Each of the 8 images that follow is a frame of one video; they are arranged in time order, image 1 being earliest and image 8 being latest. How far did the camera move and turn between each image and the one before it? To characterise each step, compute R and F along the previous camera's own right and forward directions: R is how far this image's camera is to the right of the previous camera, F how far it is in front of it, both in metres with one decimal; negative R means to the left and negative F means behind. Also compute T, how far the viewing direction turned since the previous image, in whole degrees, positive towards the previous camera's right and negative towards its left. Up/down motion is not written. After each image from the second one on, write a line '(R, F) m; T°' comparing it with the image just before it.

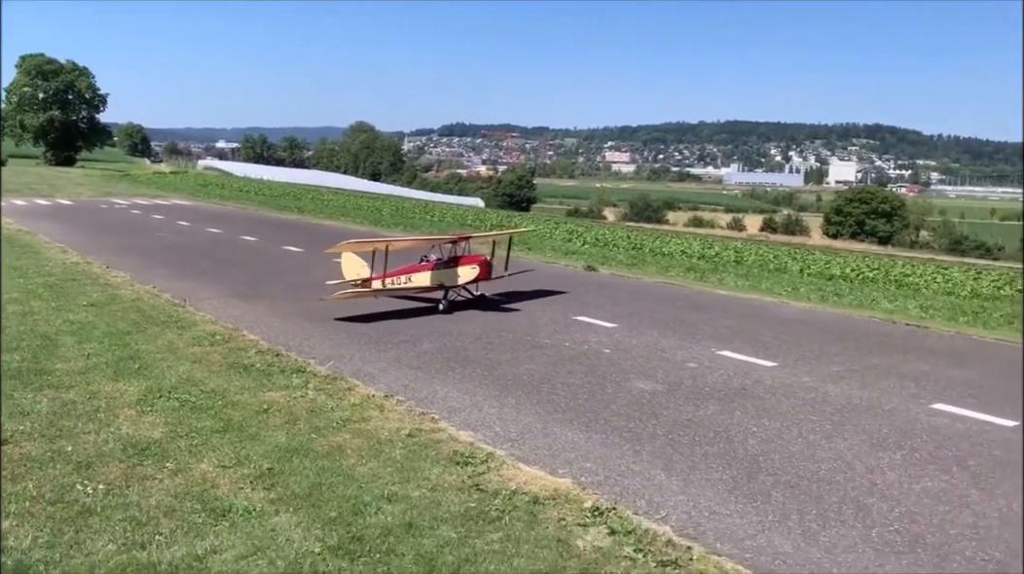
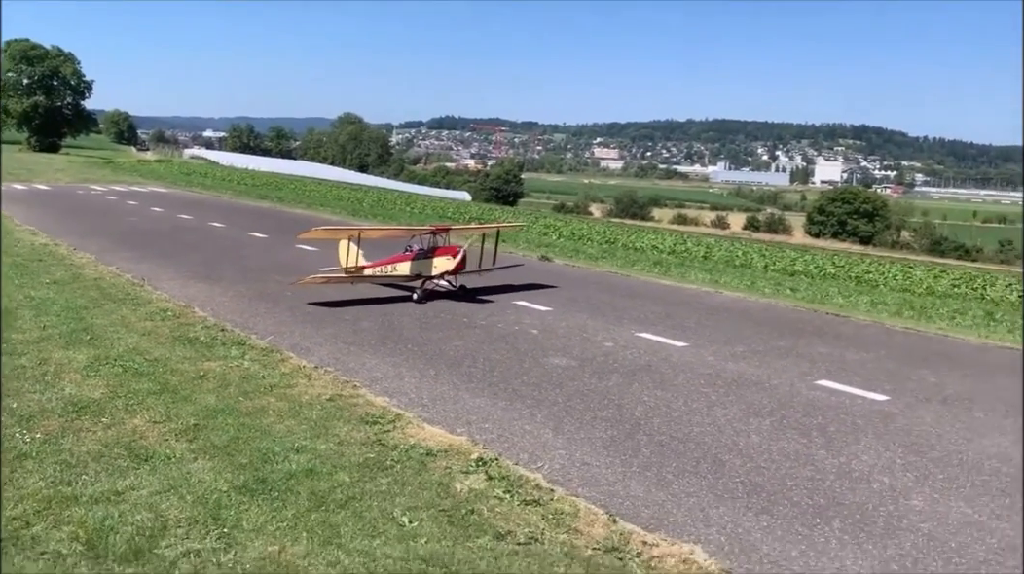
(+0.6, -0.7) m; +1°
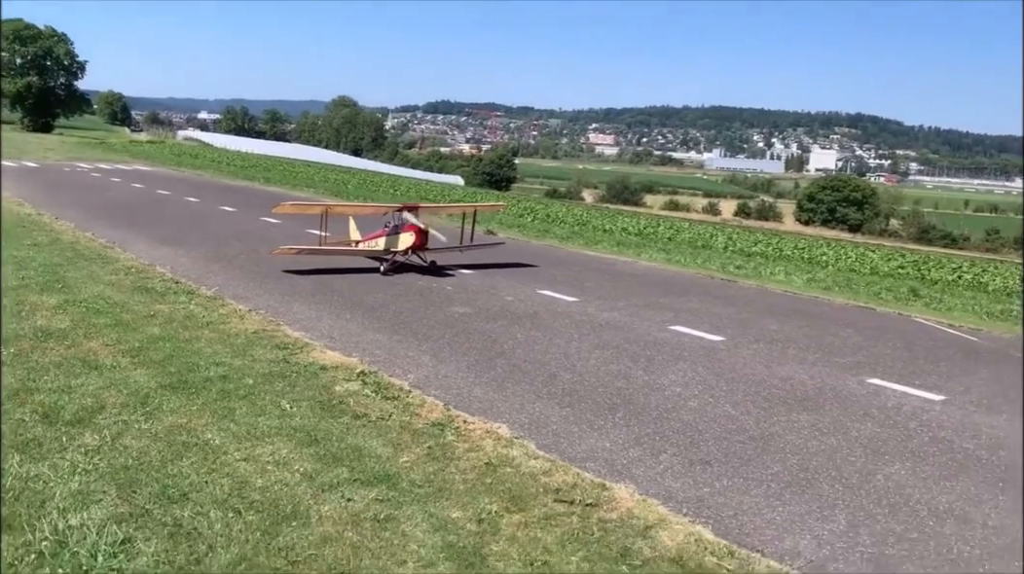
(+1.0, -1.6) m; 0°
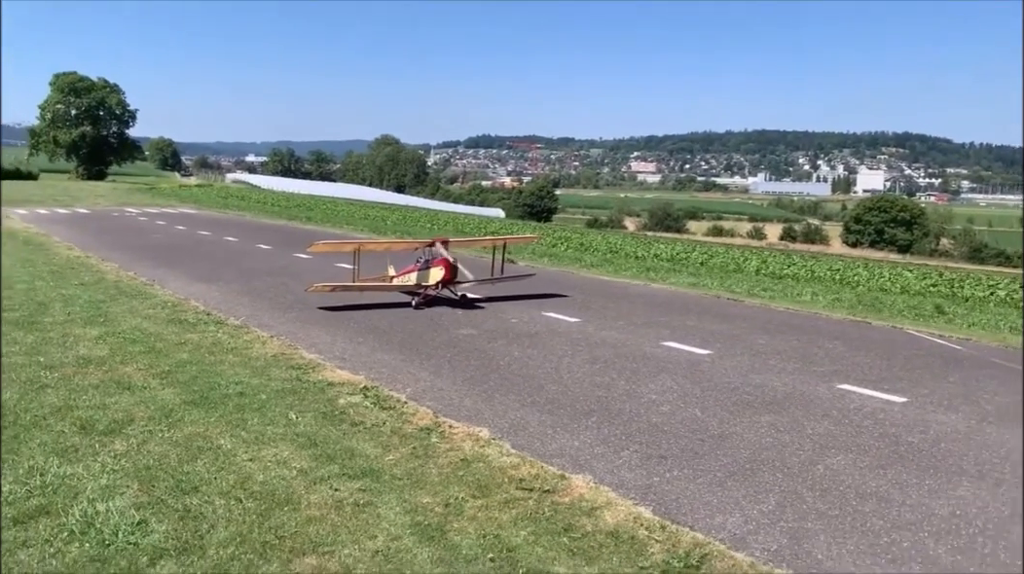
(+0.6, -0.7) m; -3°
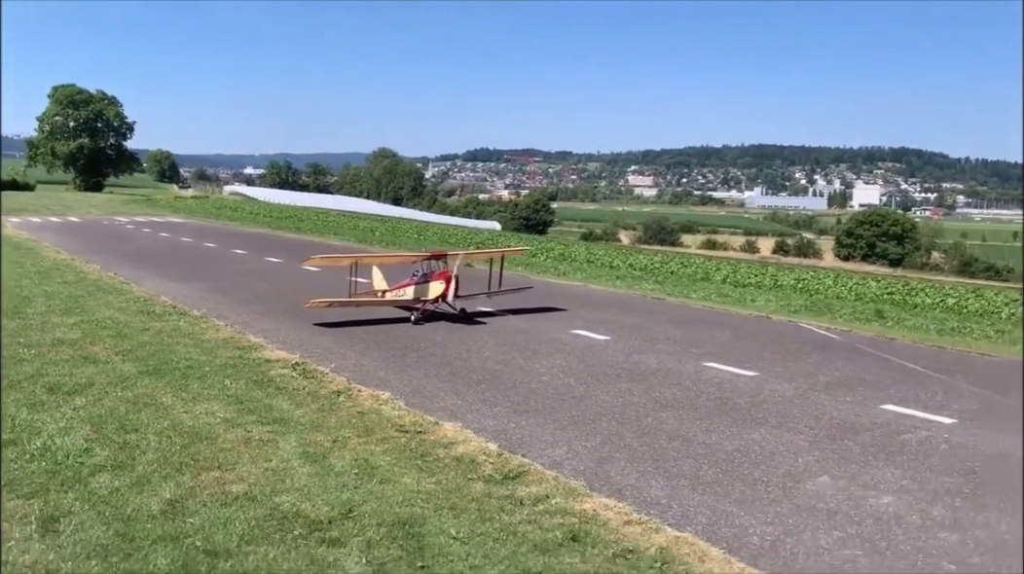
(+1.0, -1.5) m; 0°
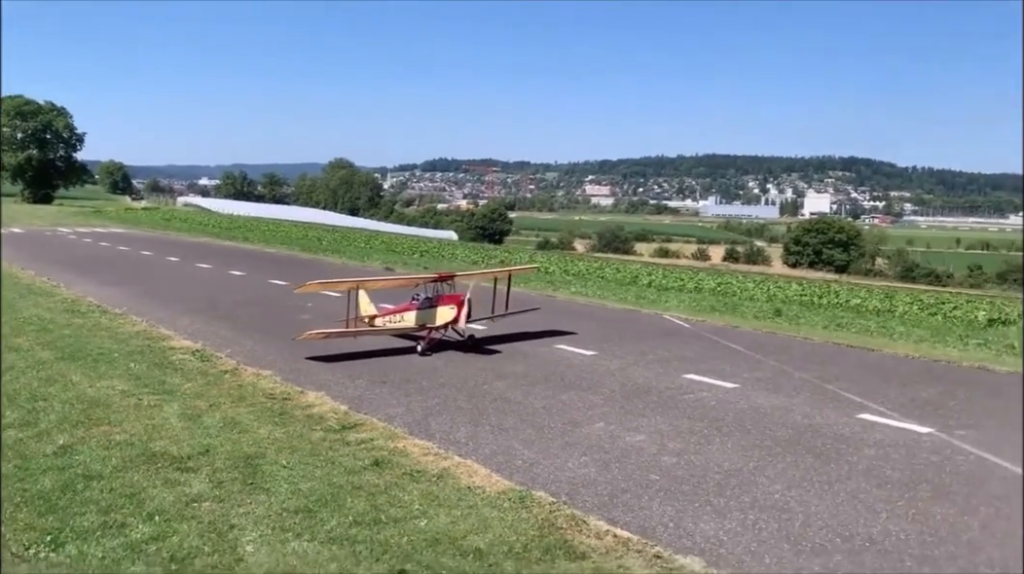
(+1.1, -1.6) m; +3°
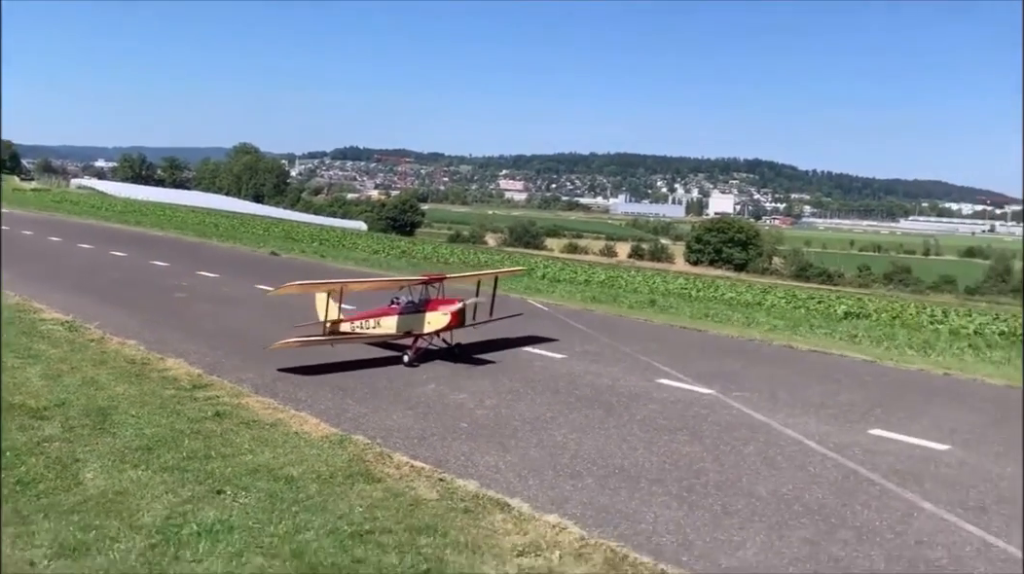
(+0.7, -1.1) m; +6°
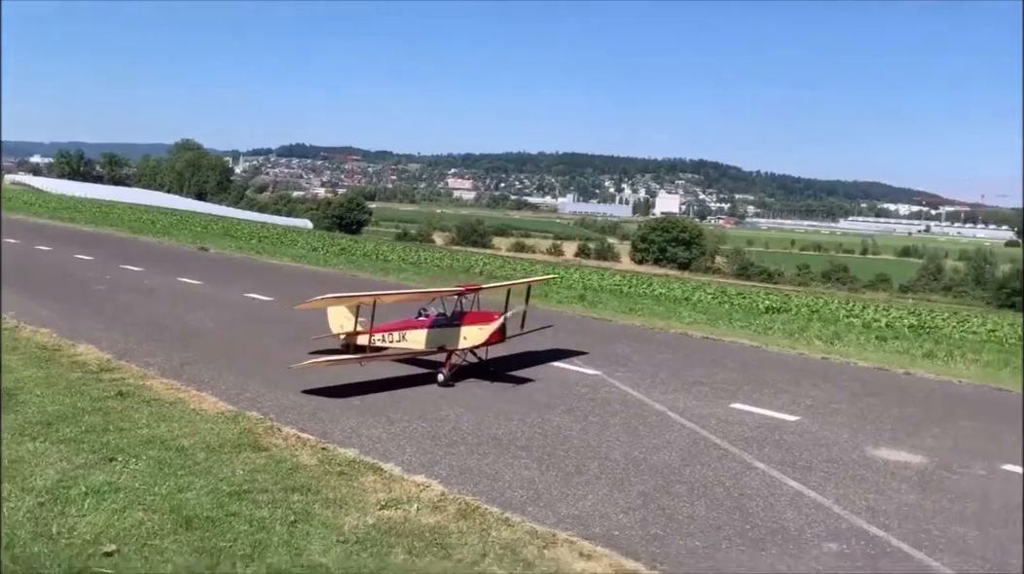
(+0.6, -0.6) m; +3°
